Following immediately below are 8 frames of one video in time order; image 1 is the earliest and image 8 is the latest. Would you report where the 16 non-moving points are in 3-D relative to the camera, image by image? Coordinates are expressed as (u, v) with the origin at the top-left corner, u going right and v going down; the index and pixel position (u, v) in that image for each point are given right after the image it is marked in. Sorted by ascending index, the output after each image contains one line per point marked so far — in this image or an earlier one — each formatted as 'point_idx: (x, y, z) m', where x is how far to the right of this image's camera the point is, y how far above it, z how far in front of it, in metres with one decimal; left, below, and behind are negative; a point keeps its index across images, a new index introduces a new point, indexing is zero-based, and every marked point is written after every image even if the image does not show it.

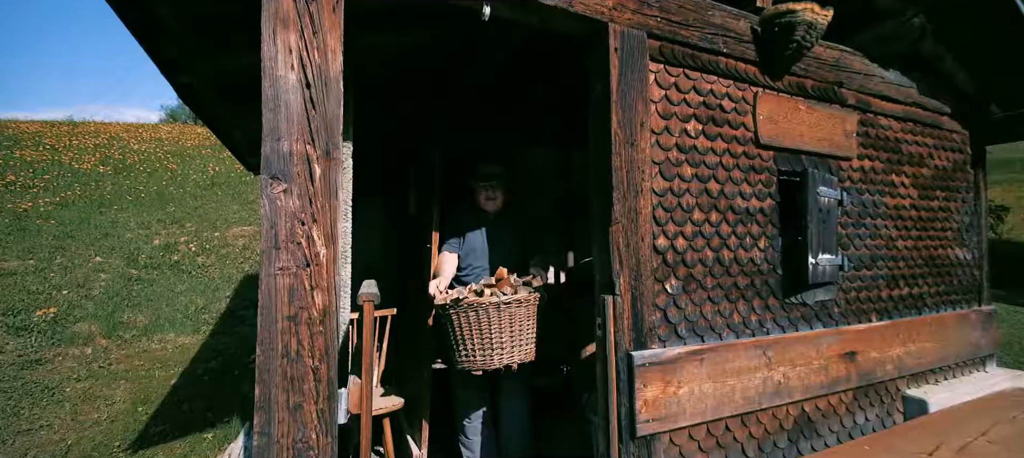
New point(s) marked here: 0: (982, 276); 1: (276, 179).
0: (+4.2, -0.4, +4.4) m
1: (-0.9, +0.2, +1.8) m
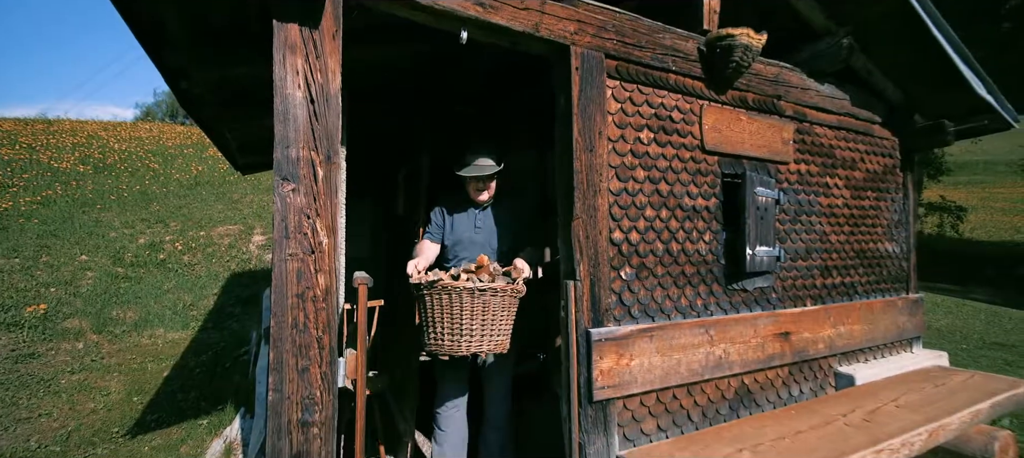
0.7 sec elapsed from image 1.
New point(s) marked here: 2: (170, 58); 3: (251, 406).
0: (+4.0, -0.4, +4.9) m
1: (-1.0, +0.2, +2.1) m
2: (-2.4, +1.2, +3.4) m
3: (-2.7, -1.8, +4.9) m
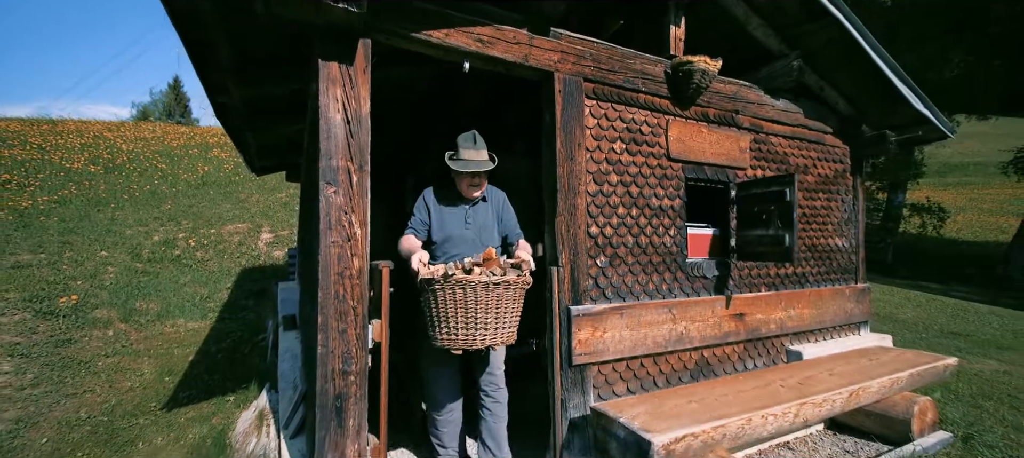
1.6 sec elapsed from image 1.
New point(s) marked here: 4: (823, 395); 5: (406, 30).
0: (+4.0, -0.3, +5.6) m
1: (-1.0, +0.3, +2.7) m
2: (-2.5, +1.3, +4.0) m
3: (-2.7, -1.8, +5.5) m
4: (+2.2, -1.2, +3.5) m
5: (-0.6, +1.2, +2.9) m
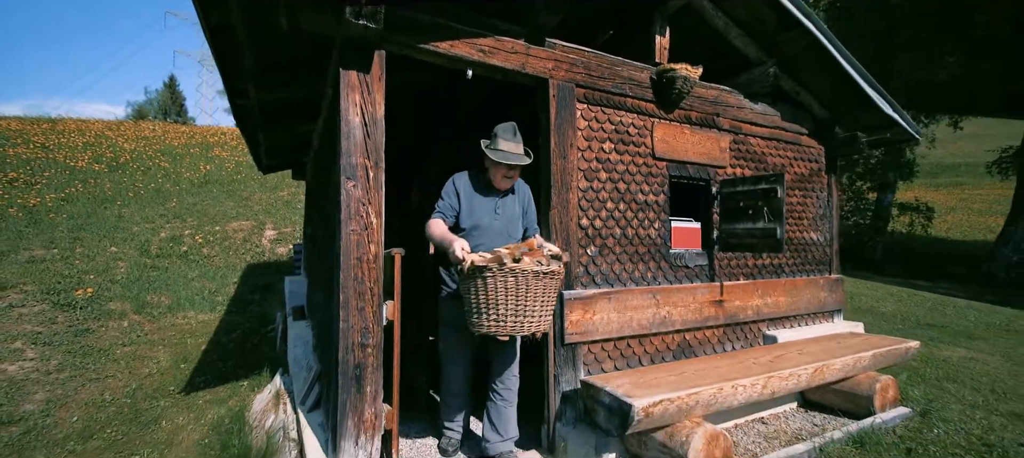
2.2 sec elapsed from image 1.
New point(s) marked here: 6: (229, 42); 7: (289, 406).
0: (+3.9, -0.3, +6.0) m
1: (-1.0, +0.3, +3.1) m
2: (-2.5, +1.3, +4.3) m
3: (-2.8, -1.7, +5.9) m
4: (+2.2, -1.1, +3.9) m
5: (-0.6, +1.3, +3.3) m
6: (-2.1, +1.4, +3.5) m
7: (-2.1, -1.7, +4.5) m
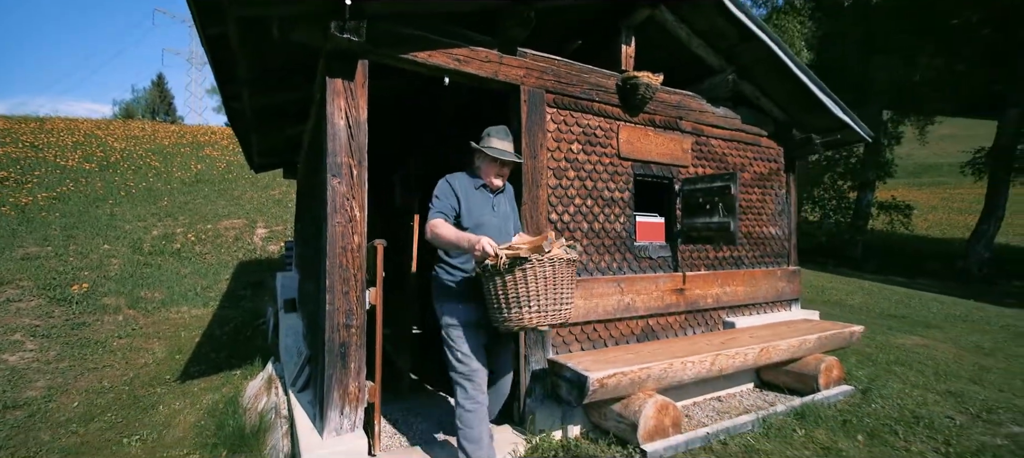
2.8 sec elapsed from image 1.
0: (+3.7, -0.2, +6.4) m
1: (-1.3, +0.4, +3.5) m
2: (-2.7, +1.4, +4.7) m
3: (-3.0, -1.6, +6.2) m
4: (+2.0, -1.1, +4.3) m
5: (-0.9, +1.3, +3.6) m
6: (-2.3, +1.4, +3.9) m
7: (-2.3, -1.6, +4.9) m
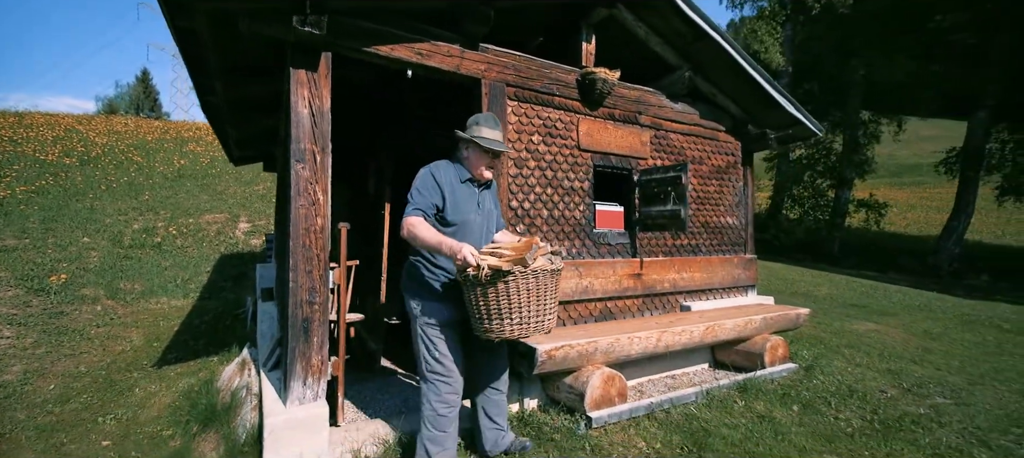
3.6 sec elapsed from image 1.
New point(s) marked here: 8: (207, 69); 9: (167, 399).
0: (+3.3, -0.1, +6.7) m
1: (-1.6, +0.5, +3.7) m
2: (-3.1, +1.5, +4.8) m
3: (-3.4, -1.5, +6.4) m
4: (+1.6, -0.9, +4.5) m
5: (-1.2, +1.5, +3.9) m
6: (-2.6, +1.6, +4.0) m
7: (-2.7, -1.5, +5.1) m
8: (-2.9, +1.5, +4.7) m
9: (-3.8, -1.9, +5.3) m
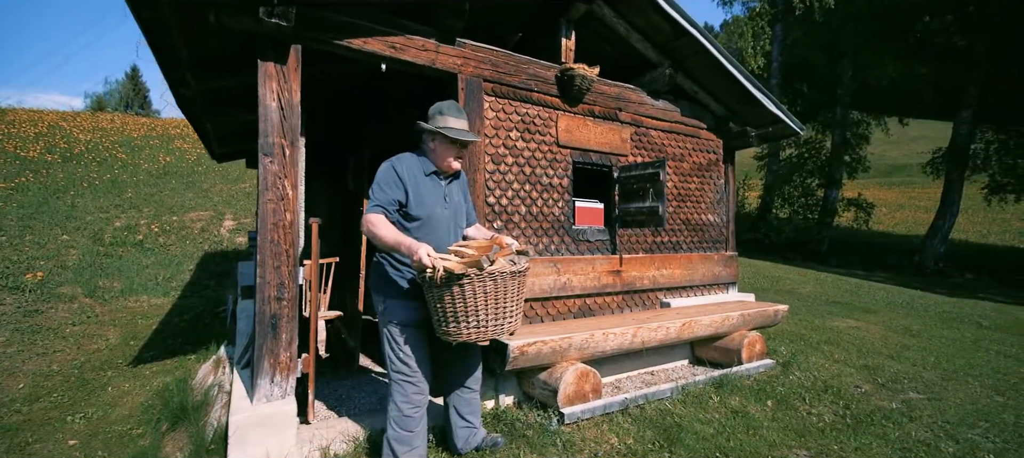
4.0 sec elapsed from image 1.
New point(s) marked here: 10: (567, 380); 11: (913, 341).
0: (+3.0, 0.0, +6.7) m
1: (-1.8, +0.5, +3.6) m
2: (-3.3, +1.6, +4.8) m
3: (-3.7, -1.5, +6.3) m
4: (+1.4, -0.9, +4.5) m
5: (-1.4, +1.5, +3.8) m
6: (-2.9, +1.6, +4.0) m
7: (-3.0, -1.4, +5.0) m
8: (-3.2, +1.6, +4.6) m
9: (-4.0, -1.8, +5.2) m
10: (+0.4, -1.2, +3.9) m
11: (+5.9, -1.6, +7.1) m
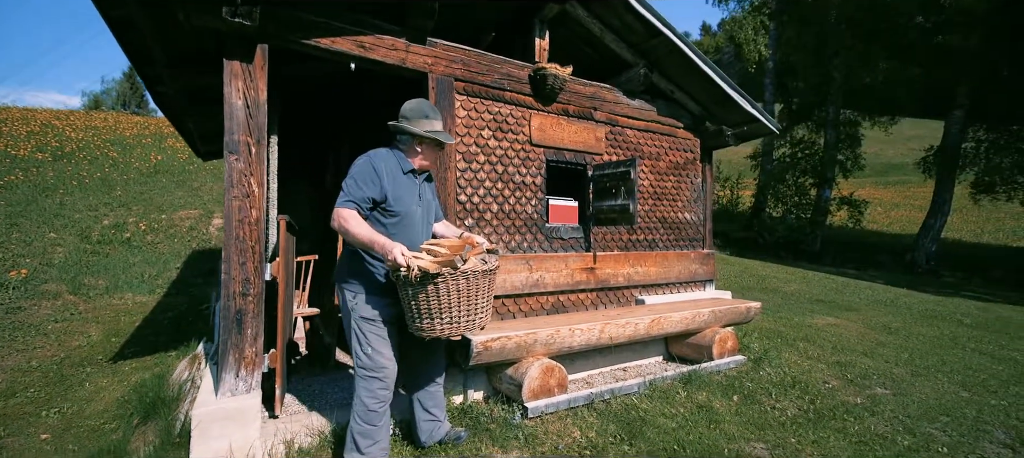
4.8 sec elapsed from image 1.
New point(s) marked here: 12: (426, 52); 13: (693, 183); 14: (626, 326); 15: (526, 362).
0: (+2.7, 0.0, +6.8) m
1: (-2.1, +0.6, +3.6) m
2: (-3.6, +1.6, +4.8) m
3: (-4.0, -1.4, +6.3) m
4: (+1.1, -0.9, +4.6) m
5: (-1.7, +1.5, +3.8) m
6: (-3.1, +1.6, +4.0) m
7: (-3.2, -1.4, +5.0) m
8: (-3.4, +1.6, +4.6) m
9: (-4.3, -1.8, +5.2) m
10: (+0.2, -1.2, +3.9) m
11: (+5.6, -1.6, +7.1) m
12: (-0.8, +1.7, +4.5) m
13: (+2.5, +0.6, +6.7) m
14: (+1.1, -0.9, +4.6) m
15: (+0.1, -1.1, +4.1) m
